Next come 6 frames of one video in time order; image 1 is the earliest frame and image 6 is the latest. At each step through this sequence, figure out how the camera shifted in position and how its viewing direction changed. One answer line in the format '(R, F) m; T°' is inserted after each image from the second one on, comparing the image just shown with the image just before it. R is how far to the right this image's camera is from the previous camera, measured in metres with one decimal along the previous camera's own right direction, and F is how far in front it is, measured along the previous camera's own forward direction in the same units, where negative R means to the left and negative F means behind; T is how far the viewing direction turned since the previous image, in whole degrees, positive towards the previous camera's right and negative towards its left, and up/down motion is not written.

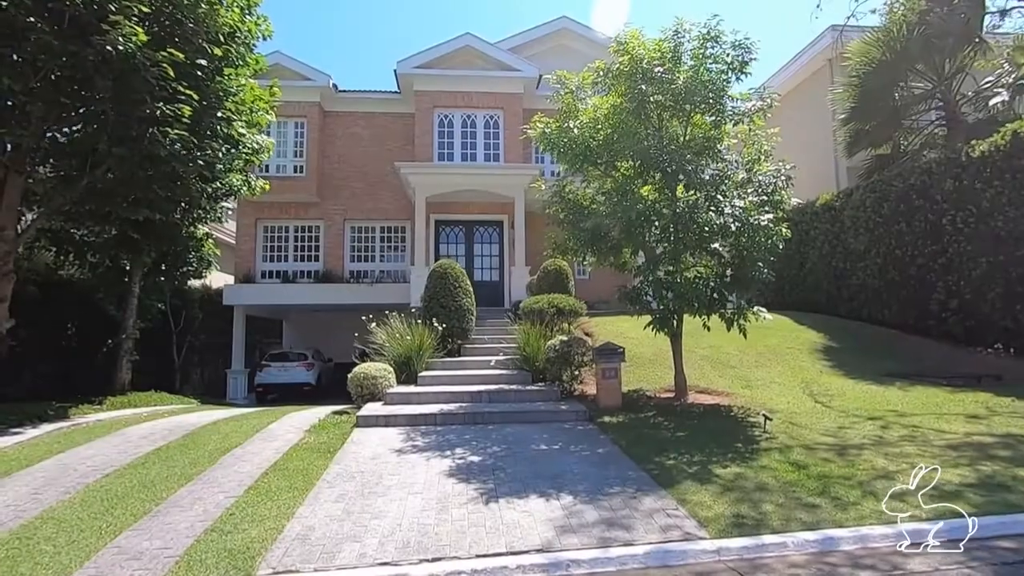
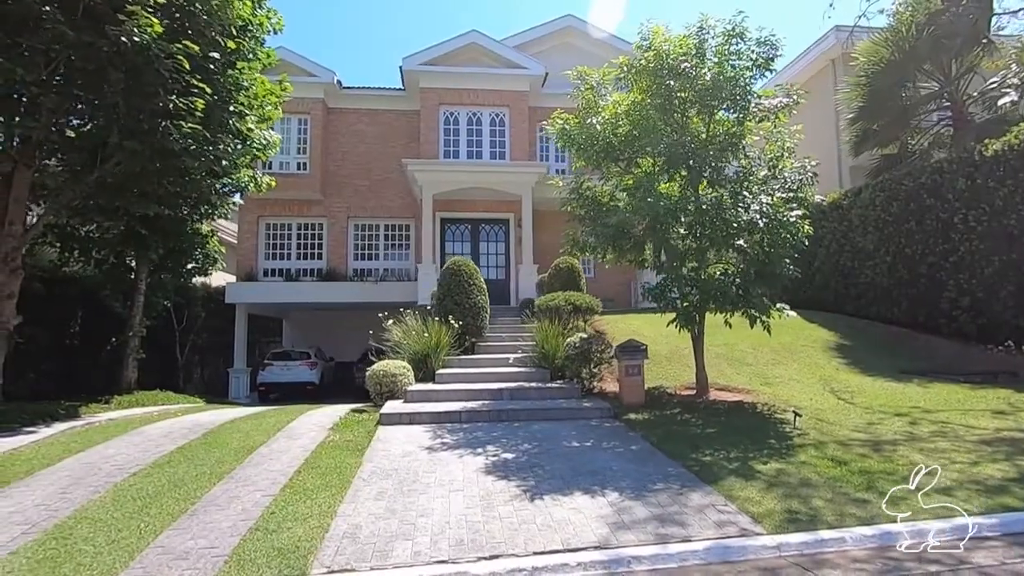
(-0.5, +0.1) m; +1°
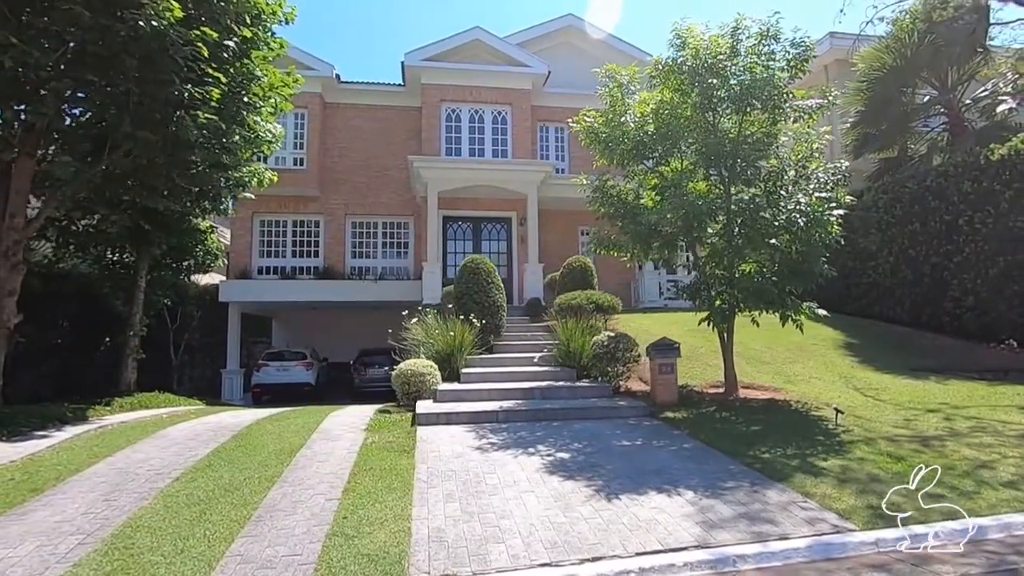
(-1.0, +0.1) m; +3°
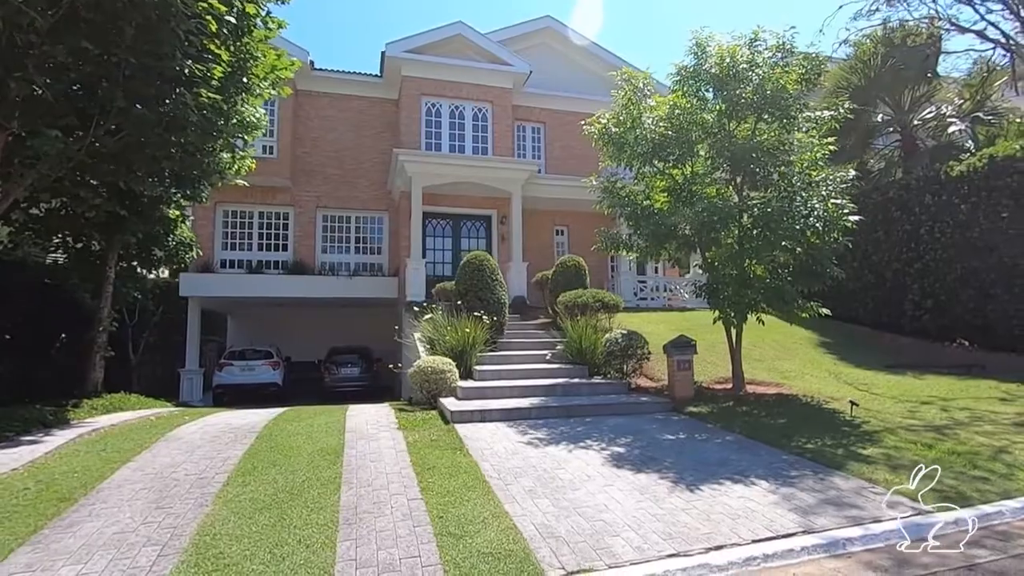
(-1.5, +0.1) m; +7°
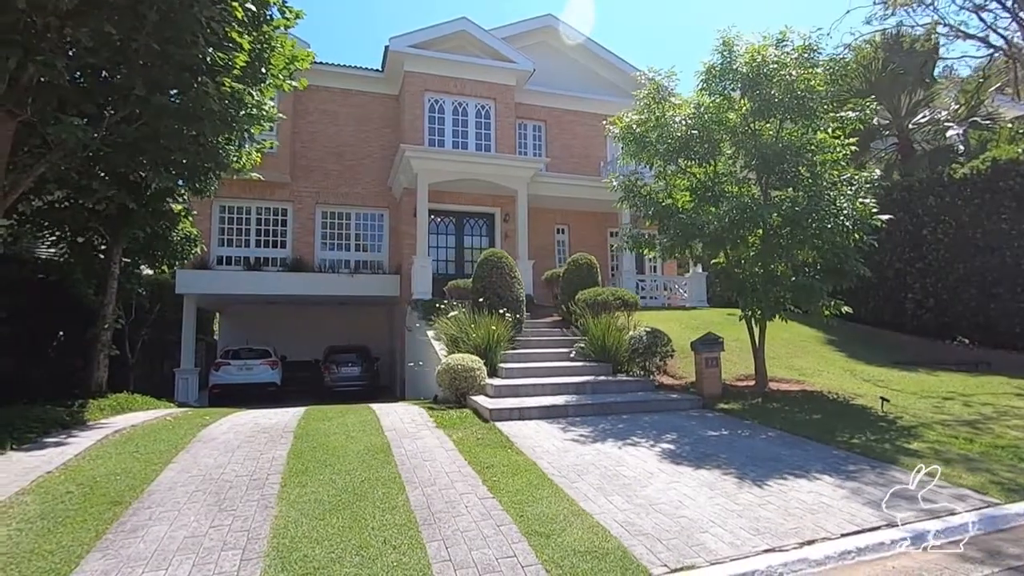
(-0.9, +0.1) m; +3°
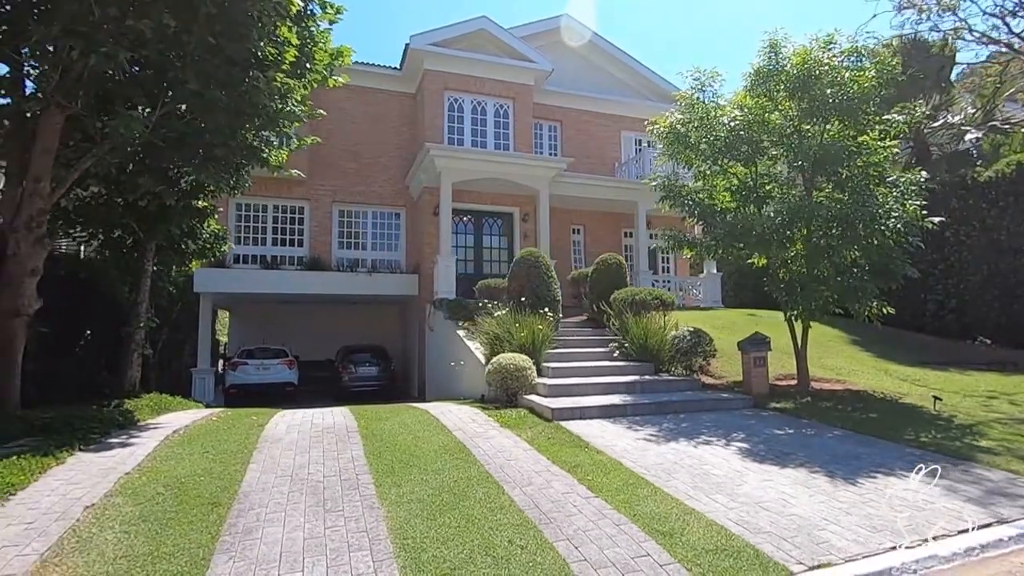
(-1.1, +0.1) m; +2°
